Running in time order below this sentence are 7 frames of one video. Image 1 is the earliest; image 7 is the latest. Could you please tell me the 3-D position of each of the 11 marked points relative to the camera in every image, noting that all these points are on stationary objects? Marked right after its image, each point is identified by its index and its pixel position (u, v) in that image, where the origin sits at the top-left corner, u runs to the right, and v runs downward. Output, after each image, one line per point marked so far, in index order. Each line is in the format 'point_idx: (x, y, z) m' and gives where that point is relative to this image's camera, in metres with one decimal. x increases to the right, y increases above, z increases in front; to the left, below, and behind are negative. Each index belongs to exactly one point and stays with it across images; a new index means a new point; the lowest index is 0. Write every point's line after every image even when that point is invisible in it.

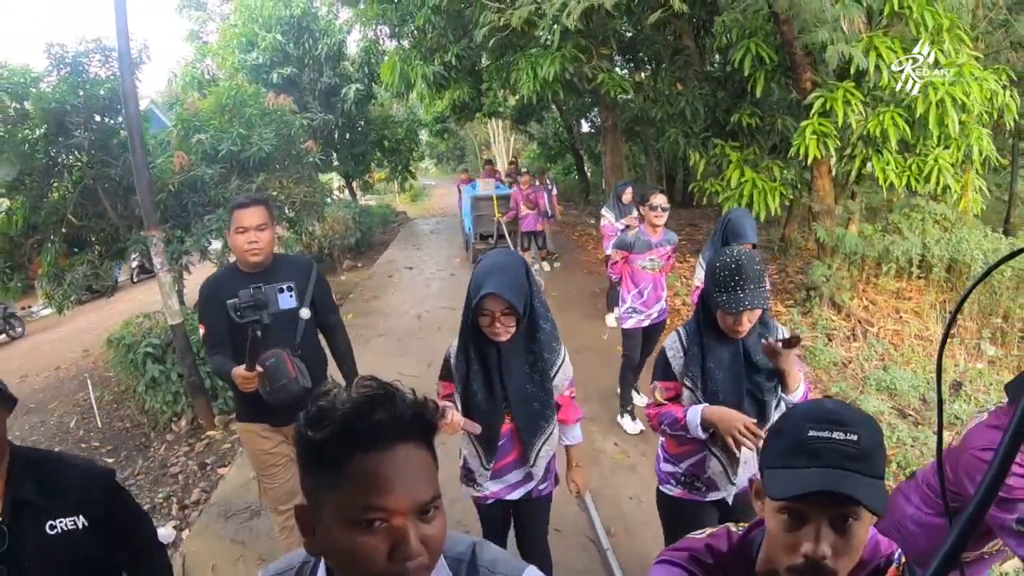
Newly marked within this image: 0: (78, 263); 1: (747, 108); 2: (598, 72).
0: (-4.8, +0.3, +7.0) m
1: (+2.2, +1.7, +6.1) m
2: (+0.9, +2.3, +6.8) m
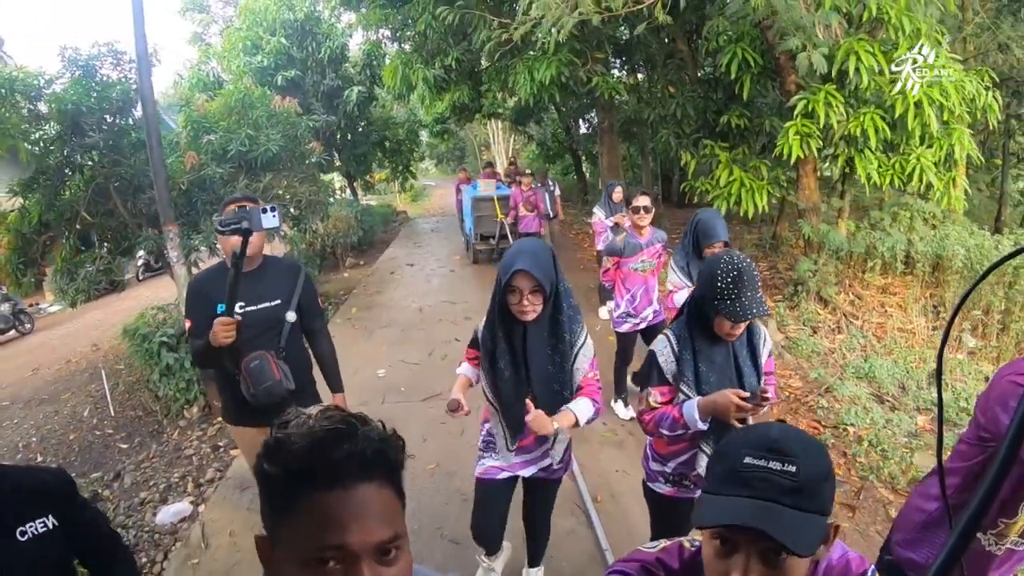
0: (-4.8, +0.3, +7.2) m
1: (+2.2, +1.8, +6.3) m
2: (+0.9, +2.3, +7.0) m
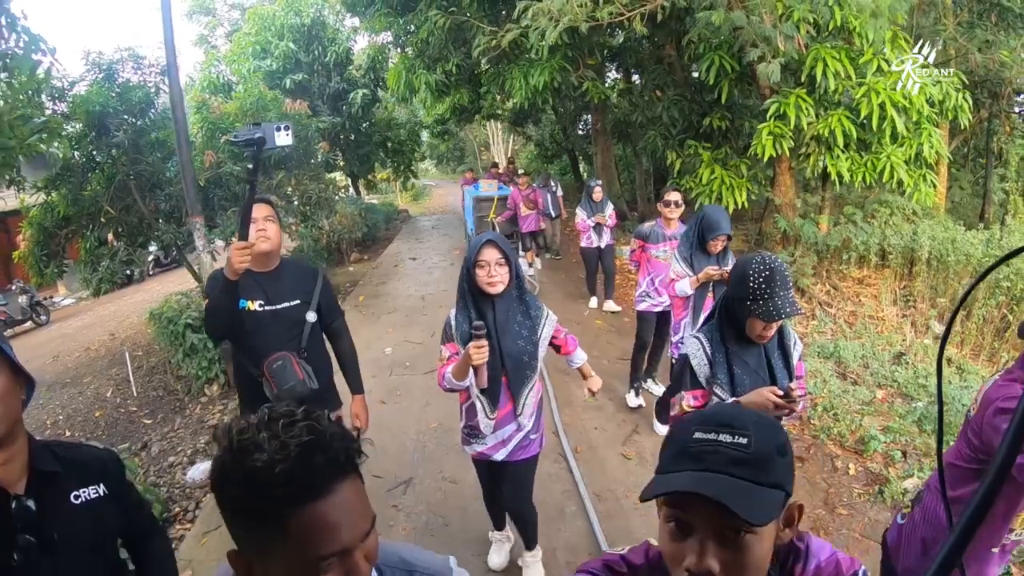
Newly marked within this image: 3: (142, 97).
0: (-4.8, +0.4, +7.6) m
1: (+2.2, +1.9, +6.8) m
2: (+0.8, +2.4, +7.4) m
3: (-4.1, +2.1, +7.1) m
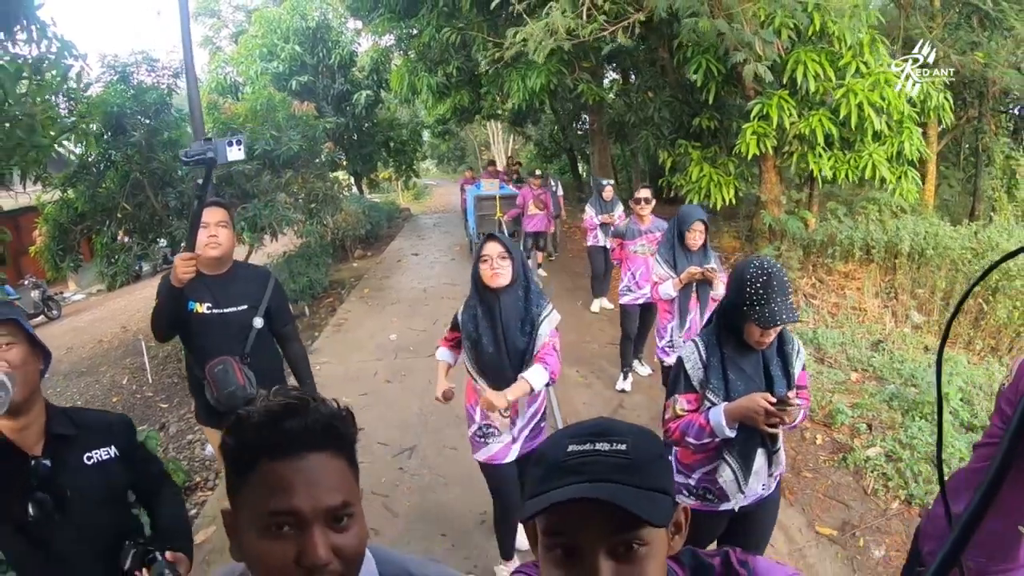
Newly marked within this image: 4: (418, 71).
0: (-4.8, +0.5, +7.9) m
1: (+2.2, +1.9, +7.1) m
2: (+0.8, +2.5, +7.7) m
3: (-4.2, +2.2, +7.4) m
4: (-1.4, +3.2, +9.3) m
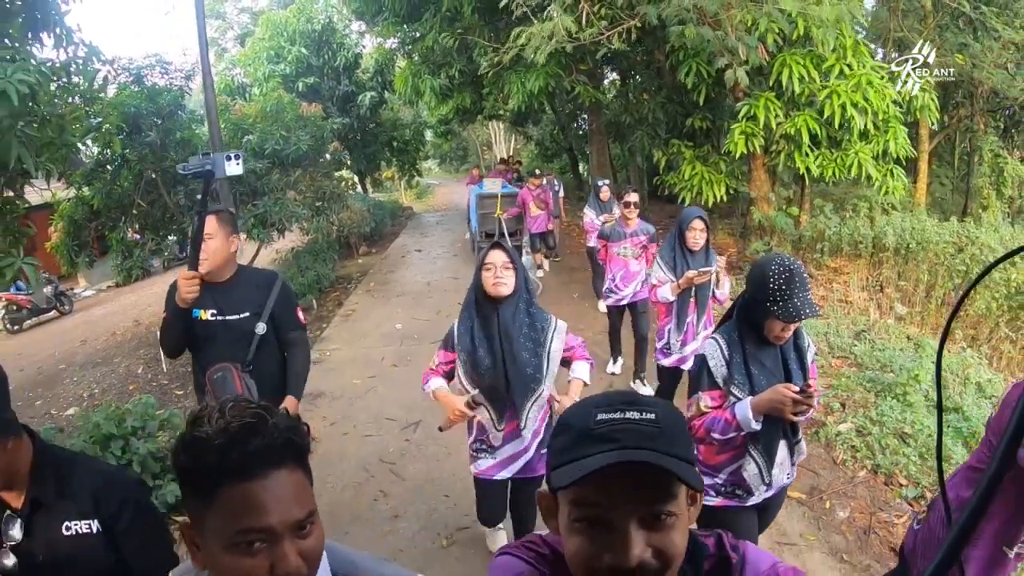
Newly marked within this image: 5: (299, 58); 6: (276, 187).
0: (-4.8, +0.6, +8.2) m
1: (+2.2, +2.0, +7.3) m
2: (+0.8, +2.6, +8.0) m
3: (-4.2, +2.3, +7.7) m
4: (-1.4, +3.3, +9.6) m
5: (-3.7, +4.0, +11.1) m
6: (-2.9, +1.2, +7.8) m
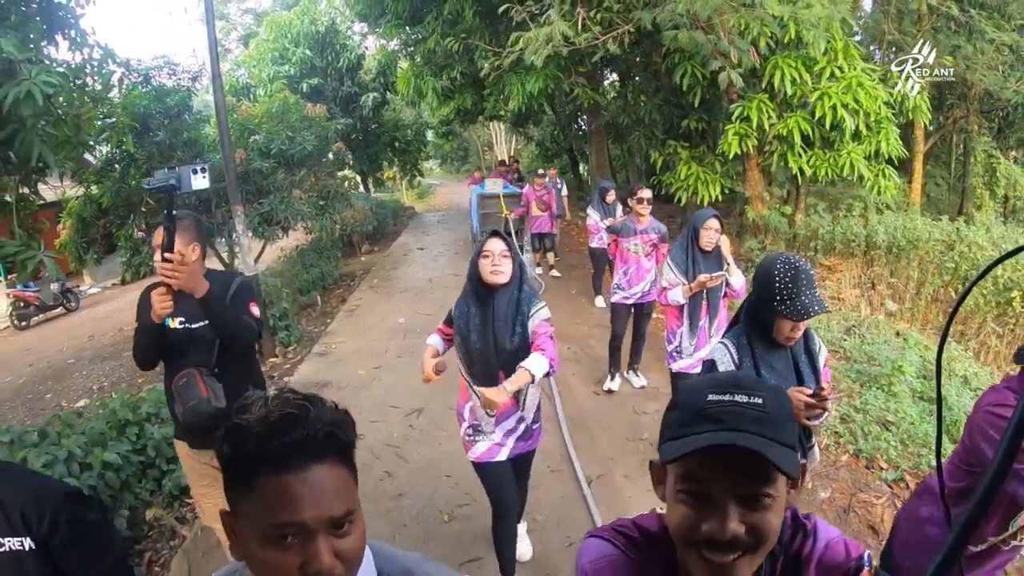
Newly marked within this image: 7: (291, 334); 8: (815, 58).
0: (-4.8, +0.6, +8.4) m
1: (+2.2, +2.1, +7.5) m
2: (+0.8, +2.6, +8.2) m
3: (-4.2, +2.3, +7.9) m
4: (-1.4, +3.3, +9.8) m
5: (-3.7, +4.1, +11.2) m
6: (-2.9, +1.3, +8.0) m
7: (-2.3, -0.5, +6.7) m
8: (+3.0, +2.3, +6.2) m
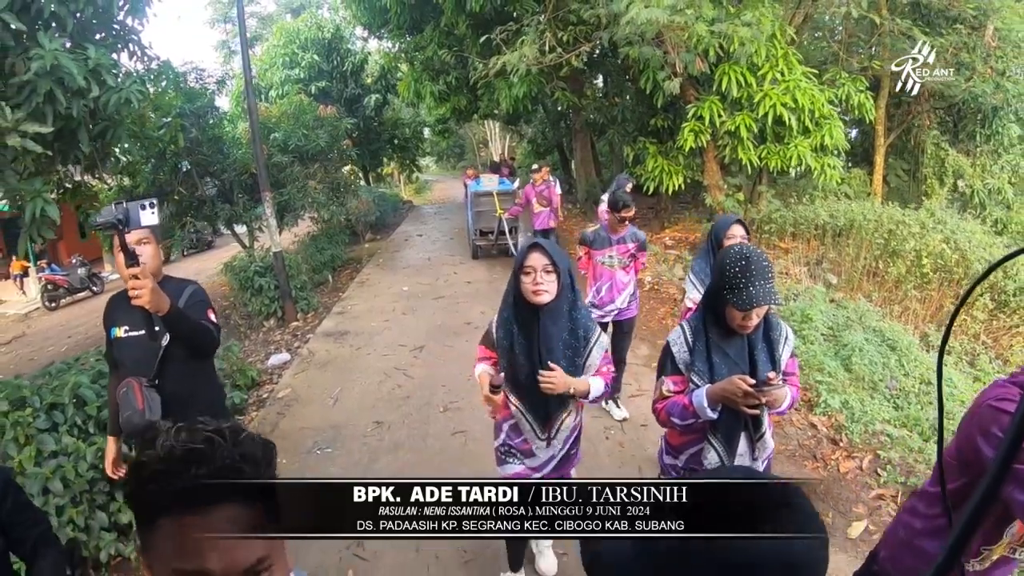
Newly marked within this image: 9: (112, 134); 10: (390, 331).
0: (-5.0, +0.9, +9.4) m
1: (+2.0, +2.4, +8.5) m
2: (+0.7, +2.9, +9.2) m
3: (-4.3, +2.6, +8.9) m
4: (-1.5, +3.6, +10.8) m
5: (-3.9, +4.3, +12.2) m
6: (-3.1, +1.6, +9.0) m
7: (-2.5, -0.2, +7.7) m
8: (+2.8, +2.6, +7.2) m
9: (-2.6, +1.0, +4.1) m
10: (-1.1, -0.4, +5.5) m
